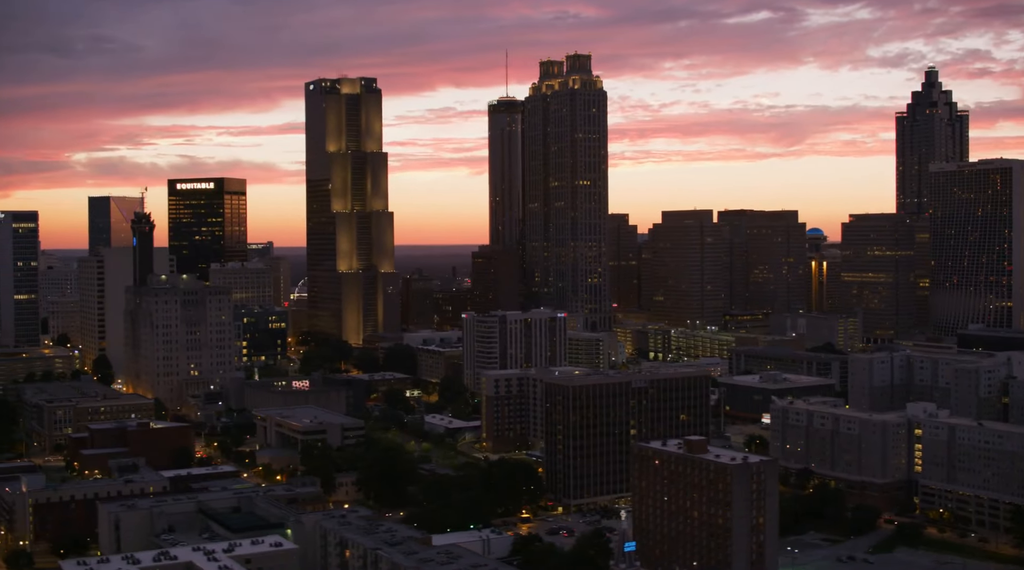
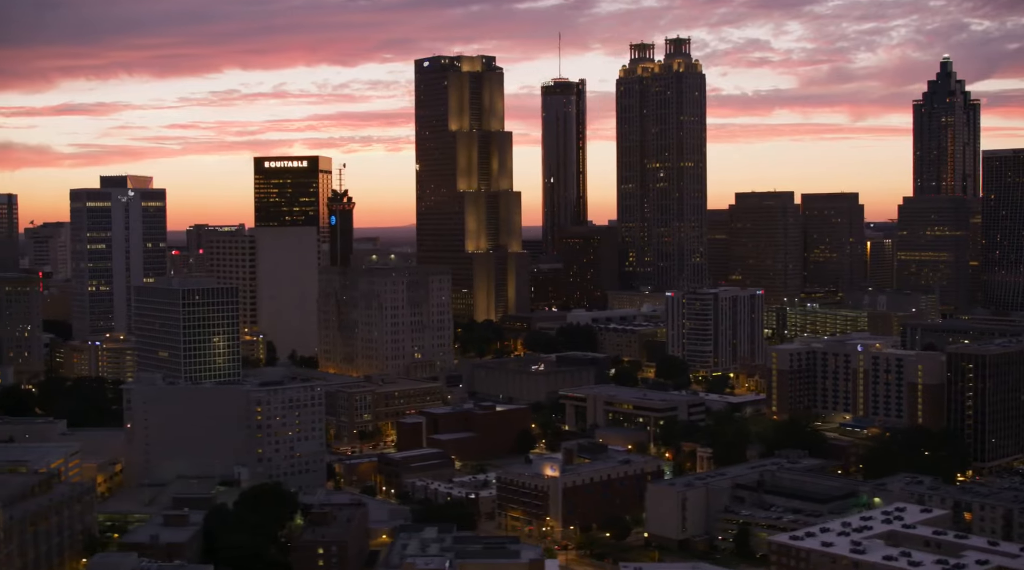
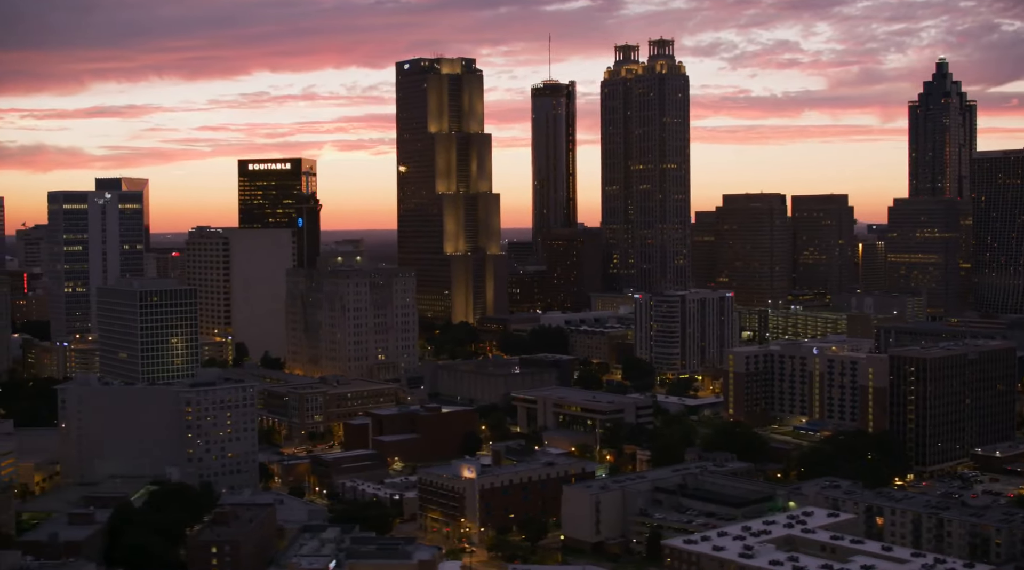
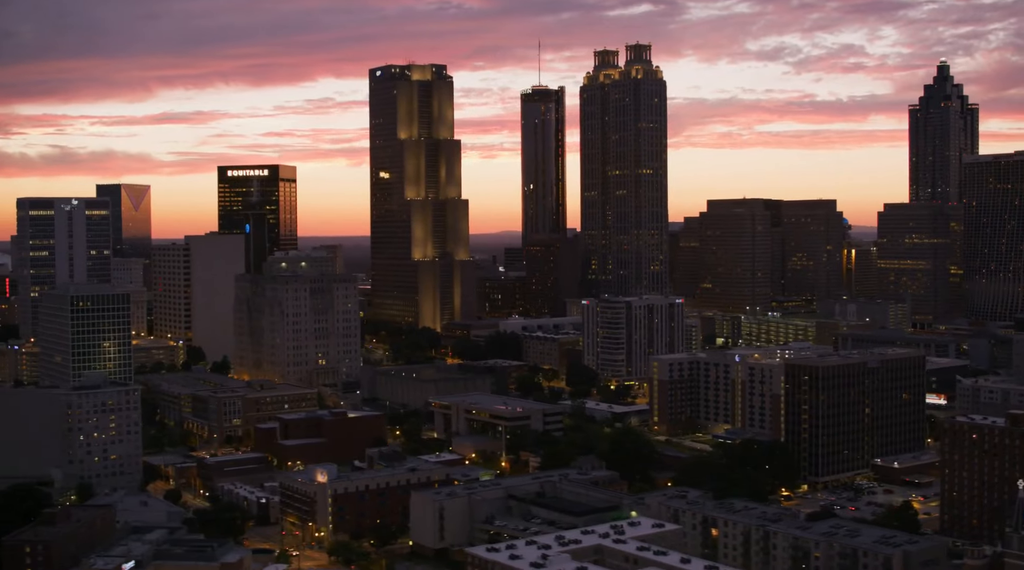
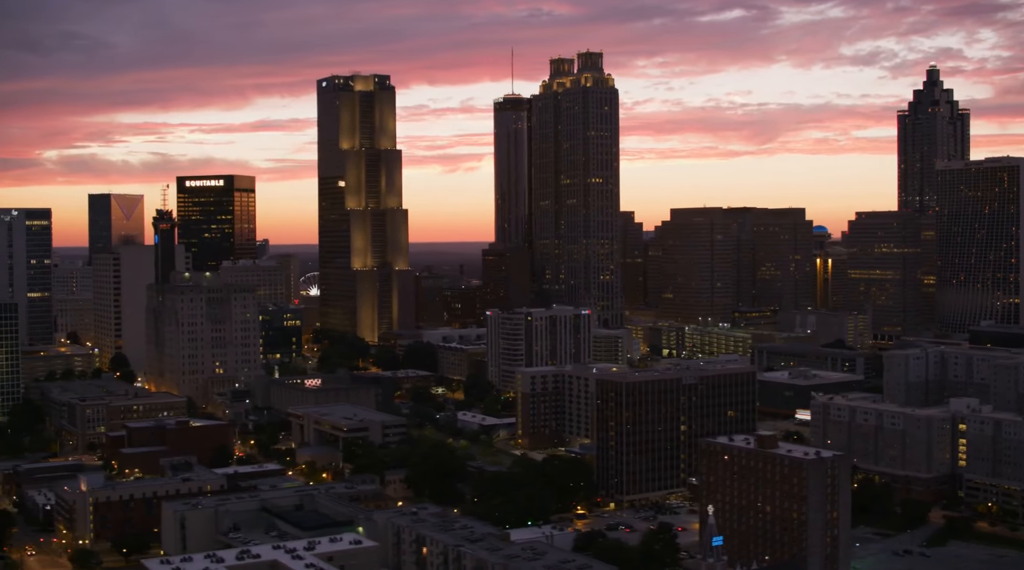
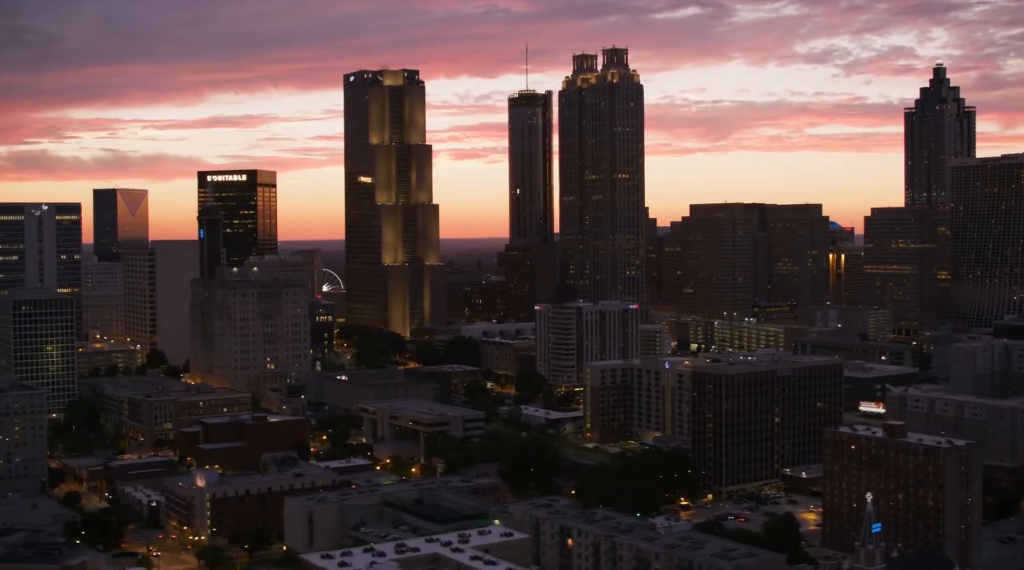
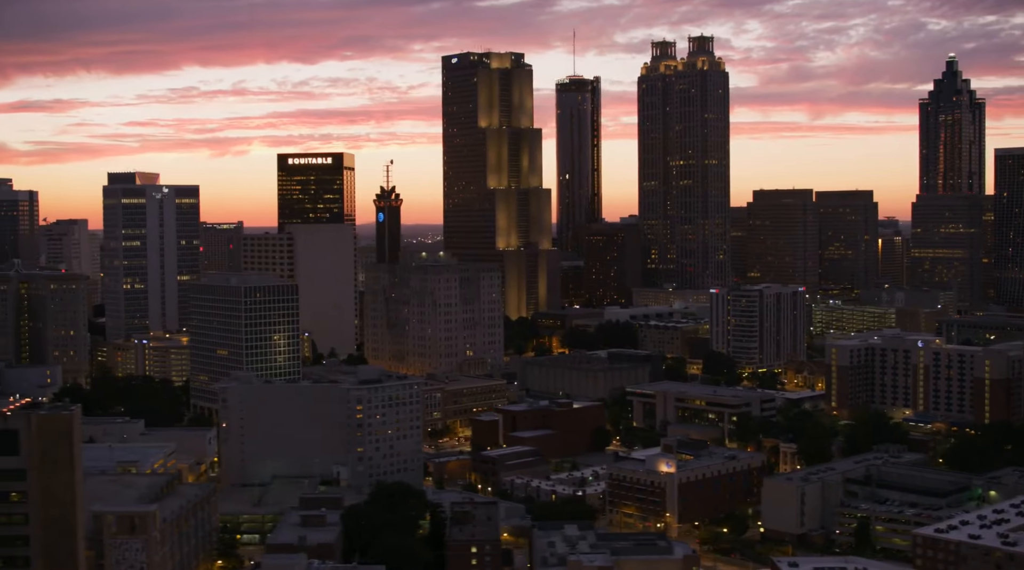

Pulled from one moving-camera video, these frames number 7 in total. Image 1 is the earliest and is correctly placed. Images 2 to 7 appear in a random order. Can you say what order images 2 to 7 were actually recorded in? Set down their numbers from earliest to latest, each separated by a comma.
5, 6, 4, 3, 2, 7
